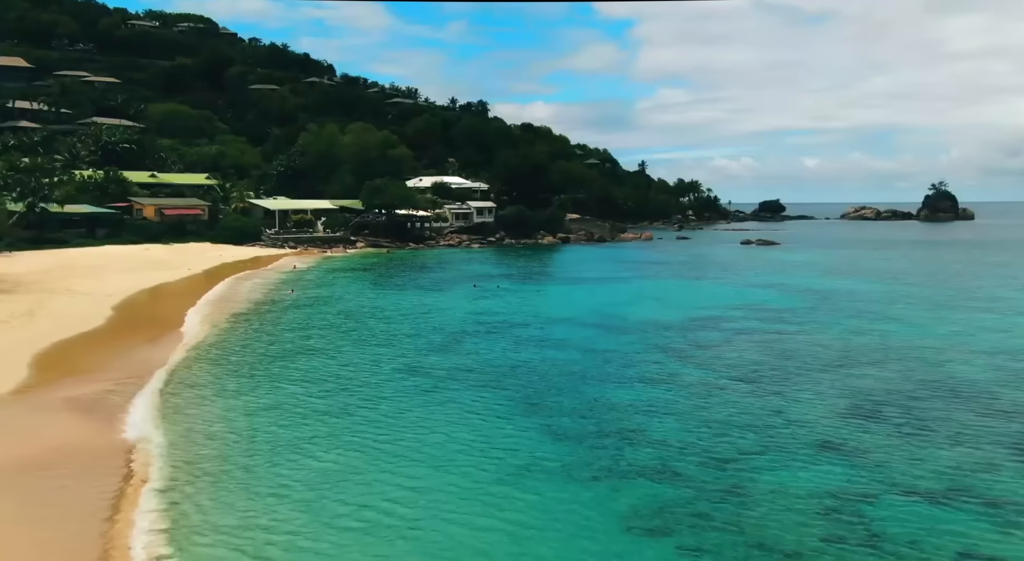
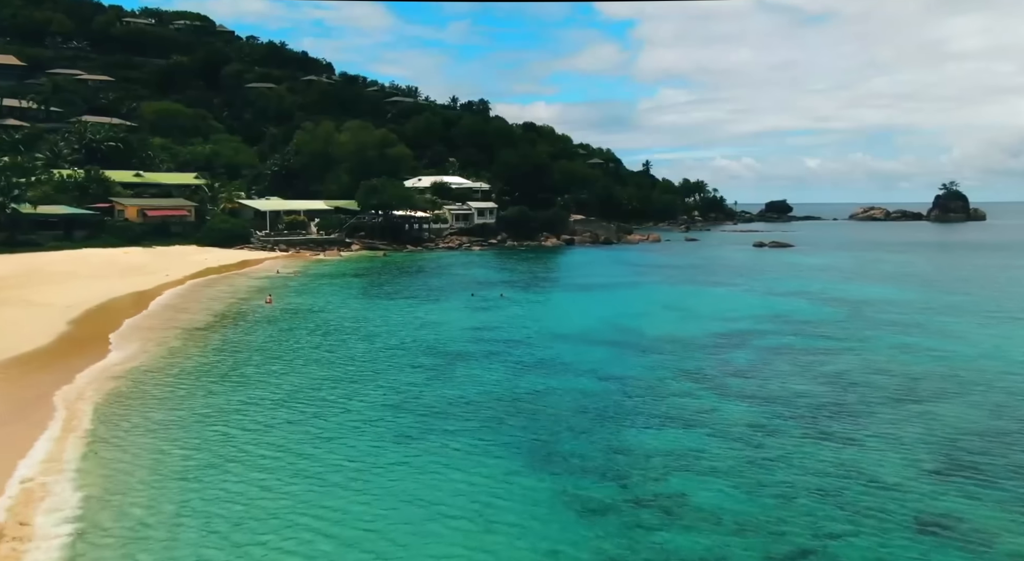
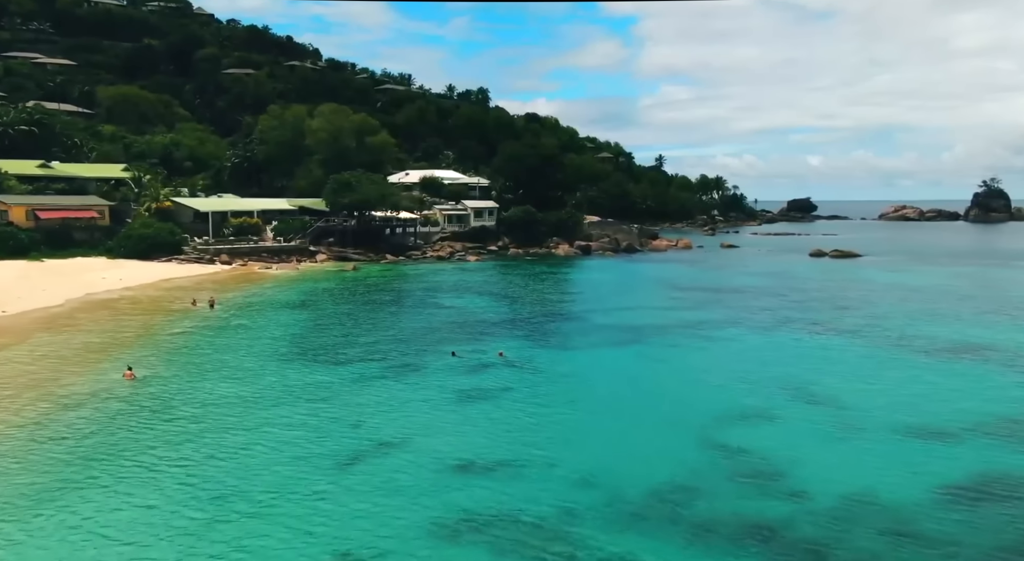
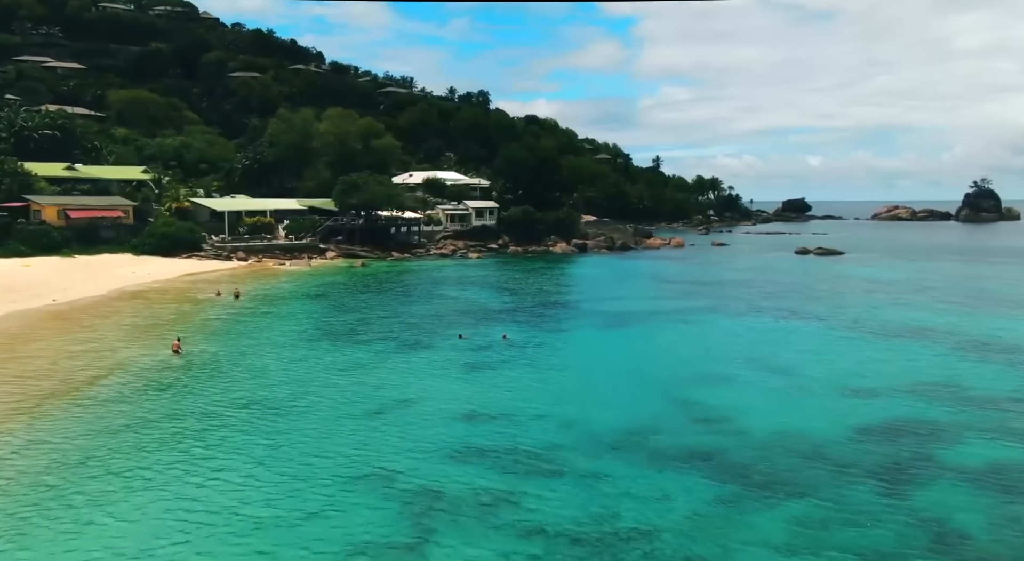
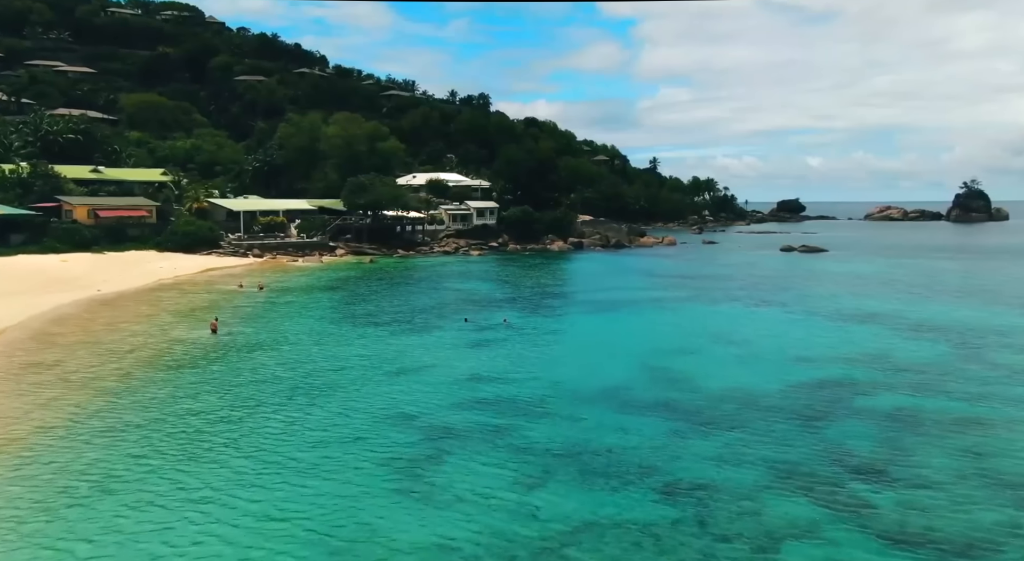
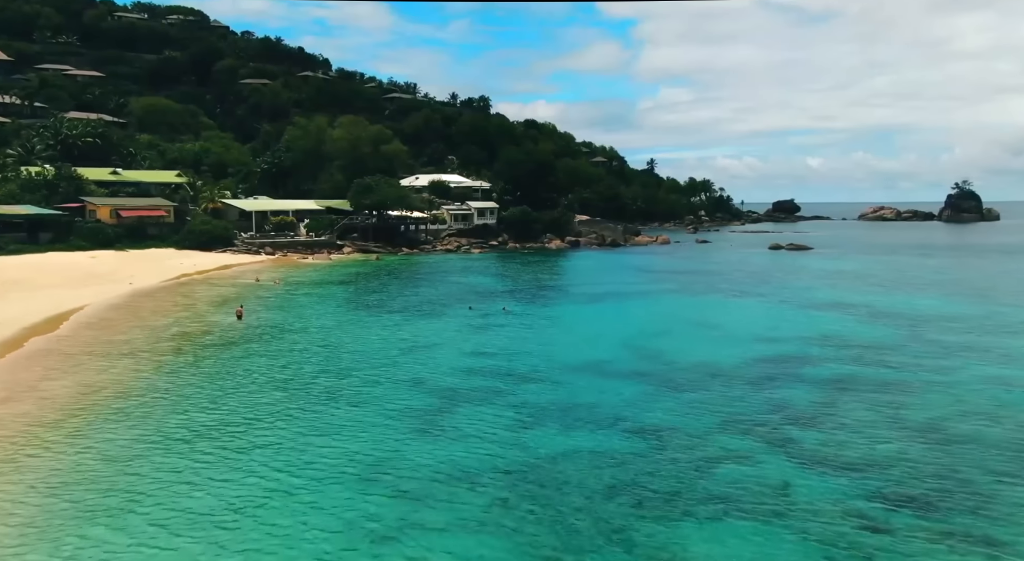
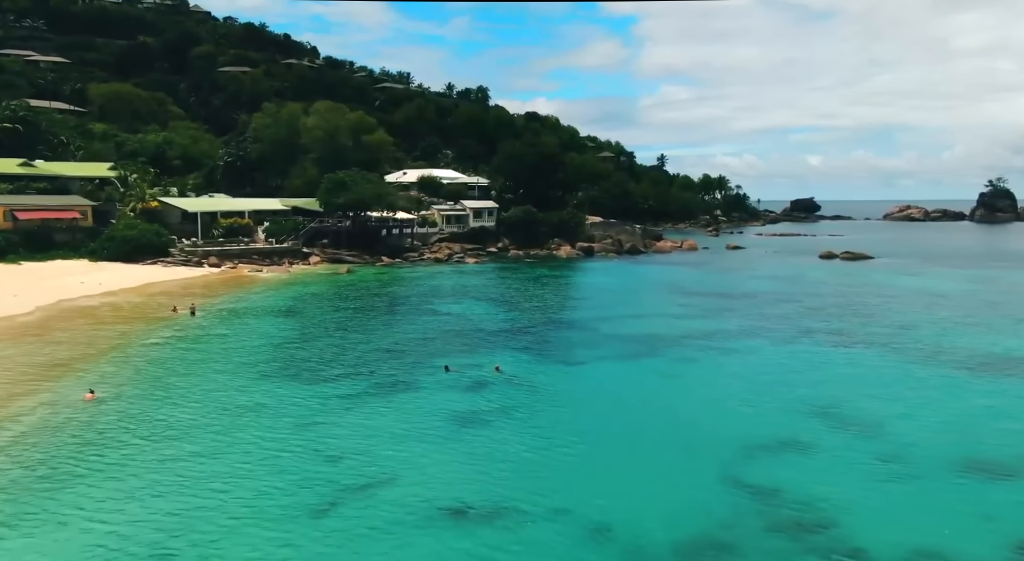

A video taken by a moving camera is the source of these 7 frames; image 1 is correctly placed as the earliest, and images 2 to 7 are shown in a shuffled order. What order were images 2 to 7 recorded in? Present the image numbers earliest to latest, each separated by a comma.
2, 6, 5, 4, 3, 7
